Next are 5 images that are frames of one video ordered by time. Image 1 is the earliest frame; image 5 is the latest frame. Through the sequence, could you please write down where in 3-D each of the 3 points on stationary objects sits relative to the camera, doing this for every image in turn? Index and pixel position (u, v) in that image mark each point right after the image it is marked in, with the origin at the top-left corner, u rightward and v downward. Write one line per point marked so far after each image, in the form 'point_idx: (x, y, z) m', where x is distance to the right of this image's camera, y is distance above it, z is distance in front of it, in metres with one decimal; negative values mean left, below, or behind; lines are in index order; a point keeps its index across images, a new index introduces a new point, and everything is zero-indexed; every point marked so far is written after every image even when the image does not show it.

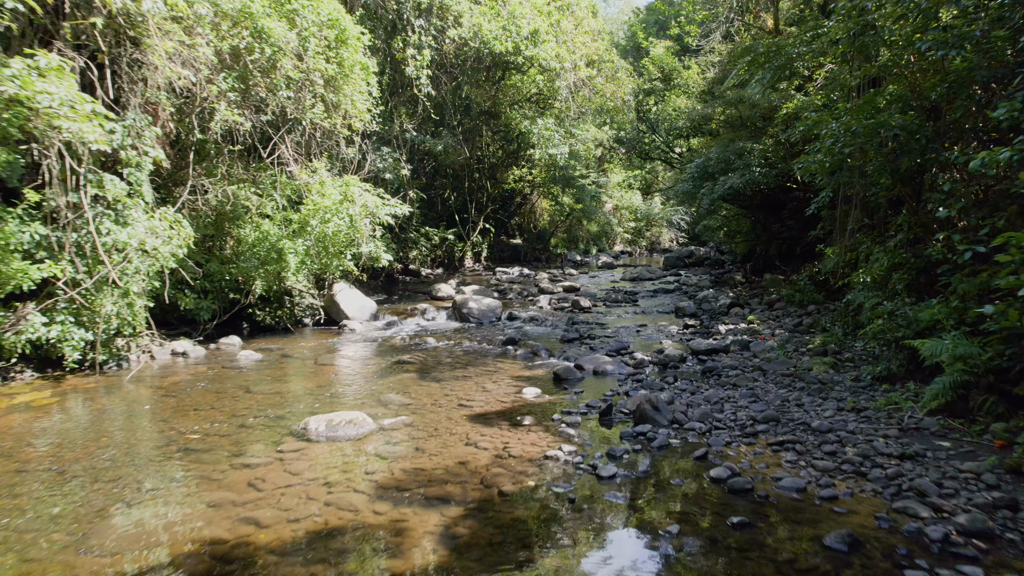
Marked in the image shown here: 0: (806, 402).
0: (+2.1, -0.8, +5.4) m
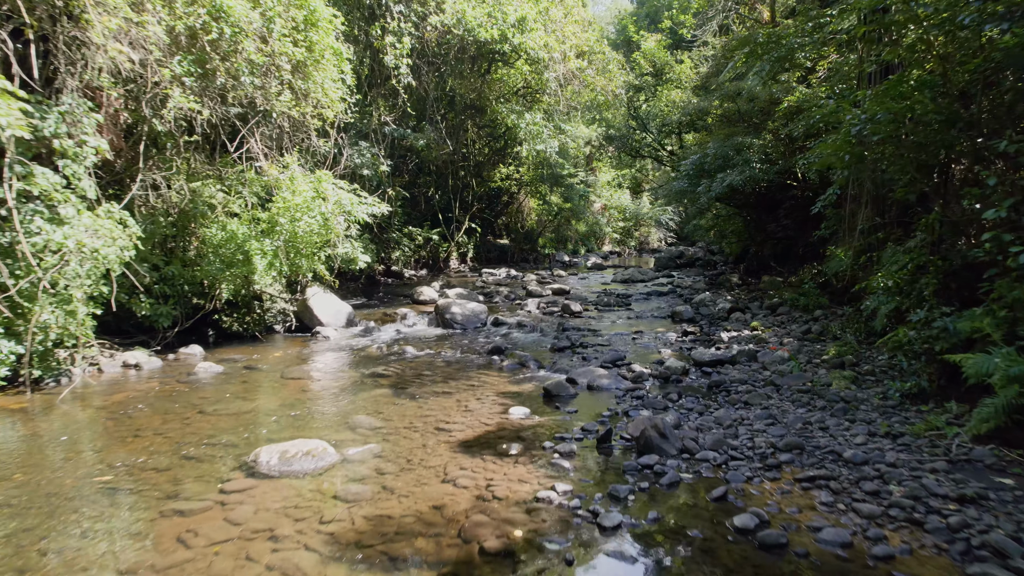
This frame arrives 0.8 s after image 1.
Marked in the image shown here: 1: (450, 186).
0: (+2.0, -0.8, +4.8) m
1: (-1.5, +2.5, +18.7) m
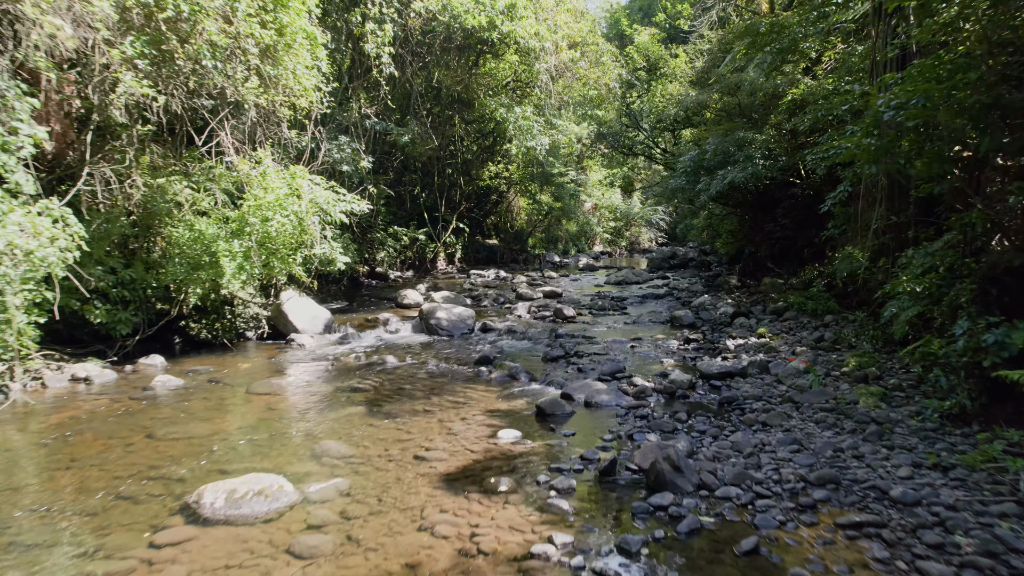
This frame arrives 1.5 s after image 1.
0: (+1.9, -0.9, +4.2) m
1: (-1.7, +2.4, +18.0) m
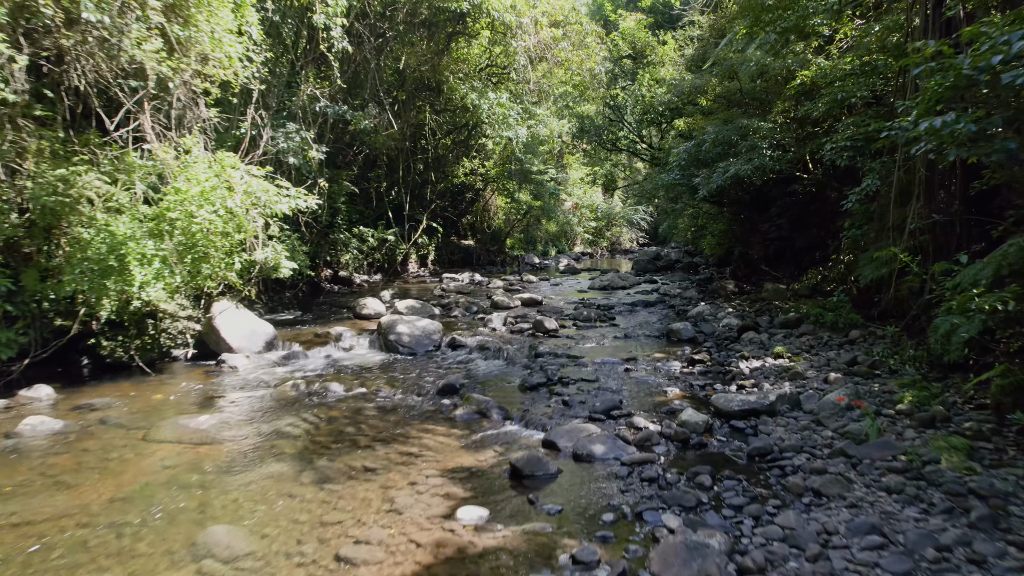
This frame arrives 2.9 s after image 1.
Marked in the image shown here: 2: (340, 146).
0: (+1.8, -1.0, +2.9) m
1: (-2.3, +2.3, +16.6) m
2: (-2.7, +2.3, +12.2) m
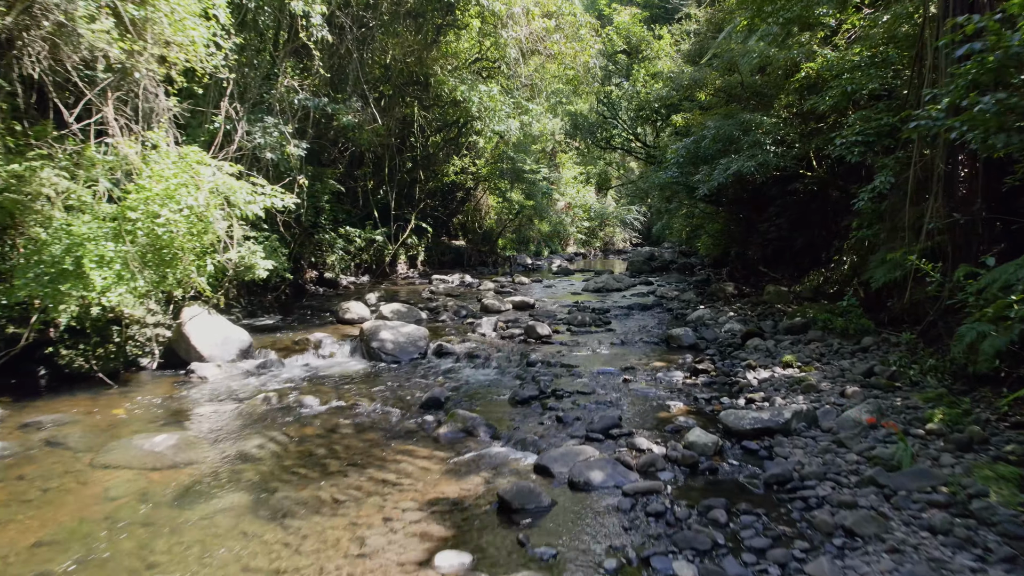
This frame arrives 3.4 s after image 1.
0: (+1.7, -1.0, +2.4) m
1: (-2.5, +2.3, +16.1) m
2: (-2.9, +2.2, +11.7) m
